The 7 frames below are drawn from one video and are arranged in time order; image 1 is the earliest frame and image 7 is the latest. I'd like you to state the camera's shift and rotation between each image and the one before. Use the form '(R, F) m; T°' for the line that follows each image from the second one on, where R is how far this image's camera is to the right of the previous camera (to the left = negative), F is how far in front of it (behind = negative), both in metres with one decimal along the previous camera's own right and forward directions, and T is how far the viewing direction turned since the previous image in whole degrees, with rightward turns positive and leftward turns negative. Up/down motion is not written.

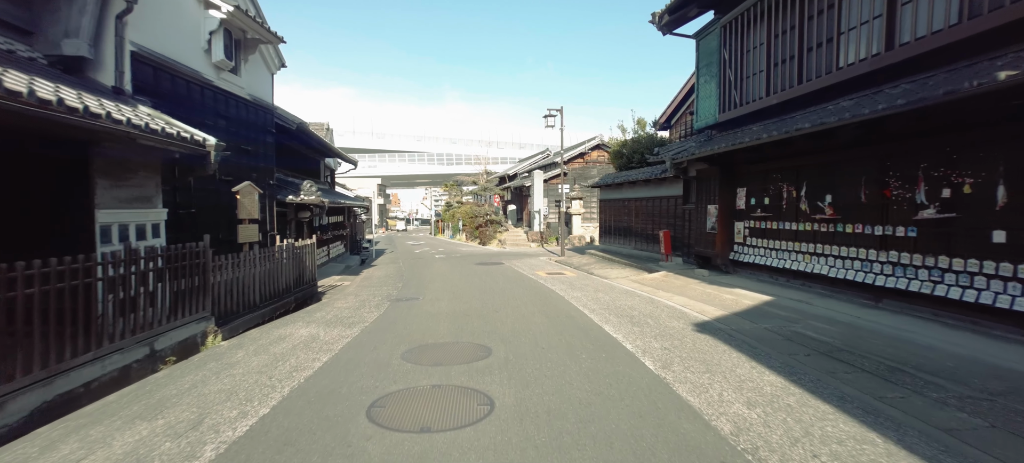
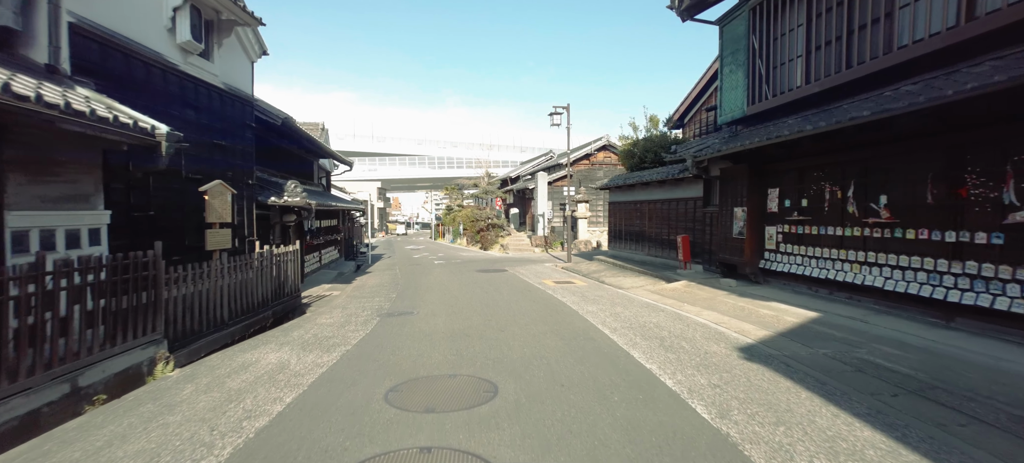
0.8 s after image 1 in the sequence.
(-0.1, +1.1) m; 0°
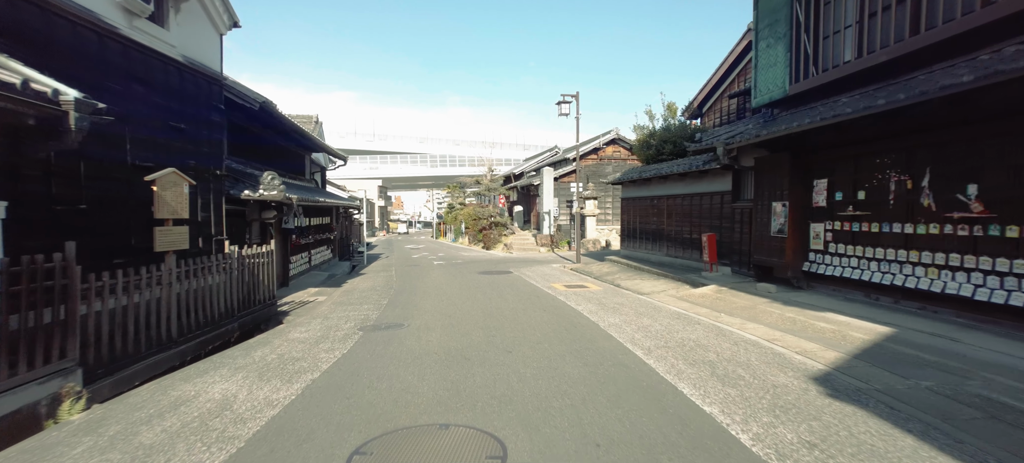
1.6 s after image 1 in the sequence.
(-0.1, +1.3) m; 0°
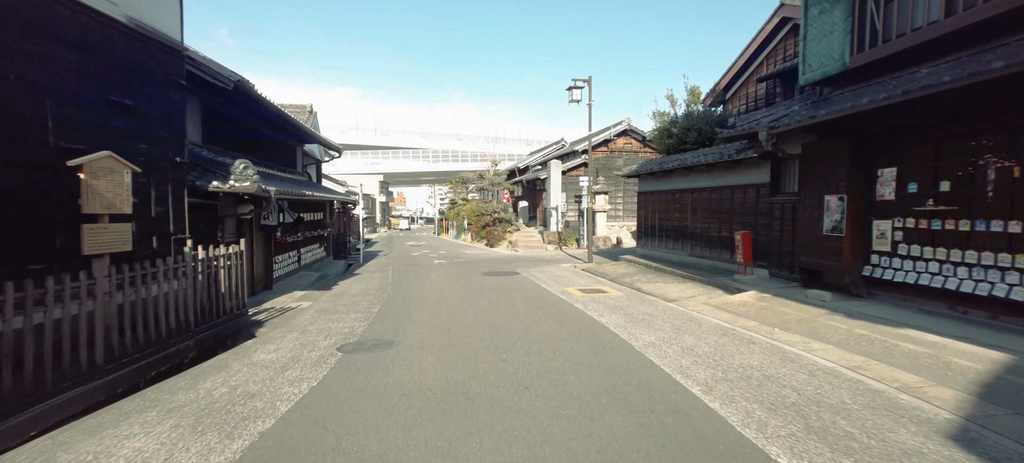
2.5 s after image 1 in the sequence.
(-0.1, +1.2) m; 0°
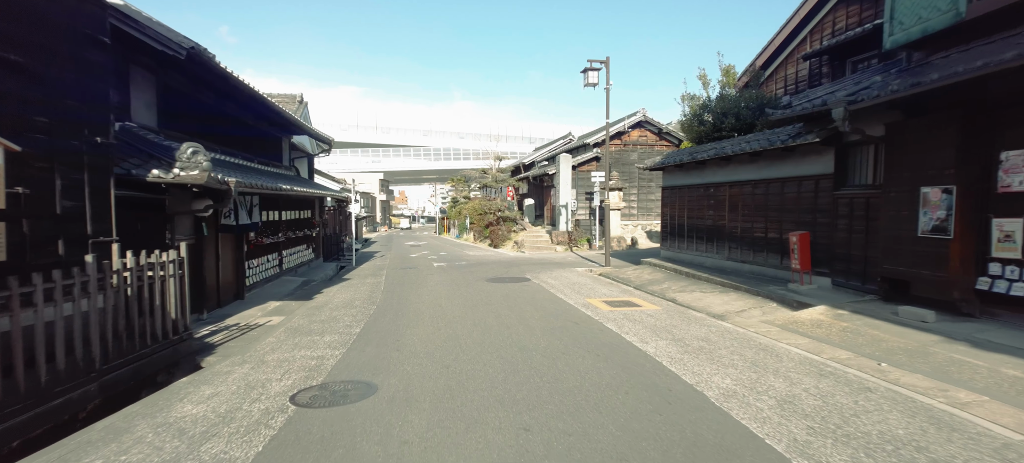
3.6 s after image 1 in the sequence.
(-0.2, +1.6) m; 0°
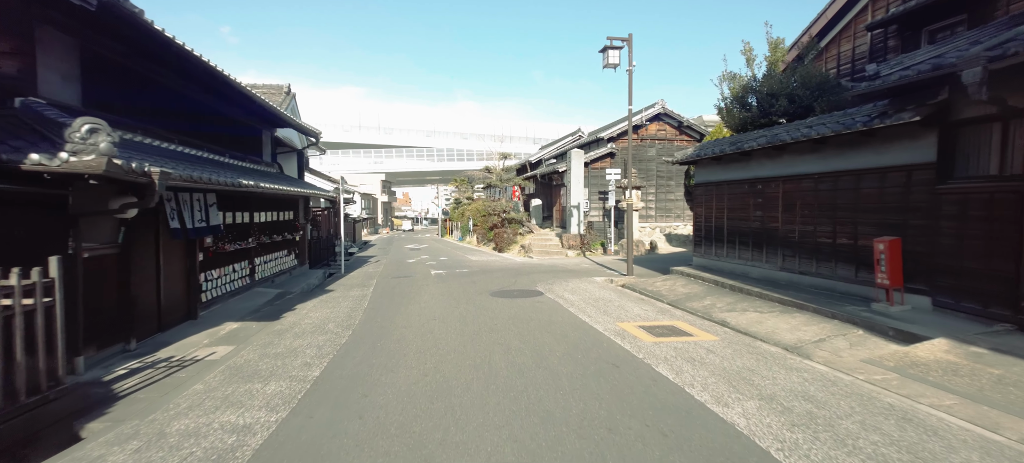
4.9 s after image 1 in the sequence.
(-0.1, +1.7) m; -1°
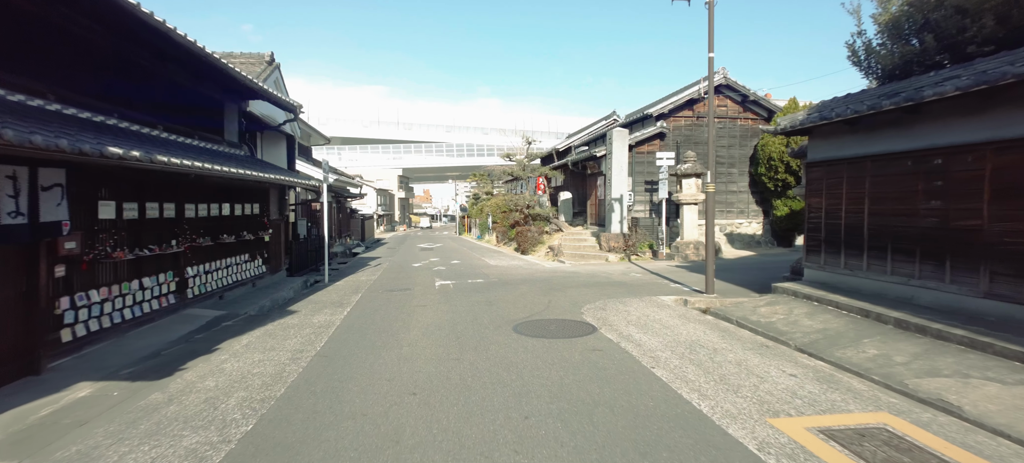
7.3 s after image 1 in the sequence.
(-0.2, +3.3) m; -3°
